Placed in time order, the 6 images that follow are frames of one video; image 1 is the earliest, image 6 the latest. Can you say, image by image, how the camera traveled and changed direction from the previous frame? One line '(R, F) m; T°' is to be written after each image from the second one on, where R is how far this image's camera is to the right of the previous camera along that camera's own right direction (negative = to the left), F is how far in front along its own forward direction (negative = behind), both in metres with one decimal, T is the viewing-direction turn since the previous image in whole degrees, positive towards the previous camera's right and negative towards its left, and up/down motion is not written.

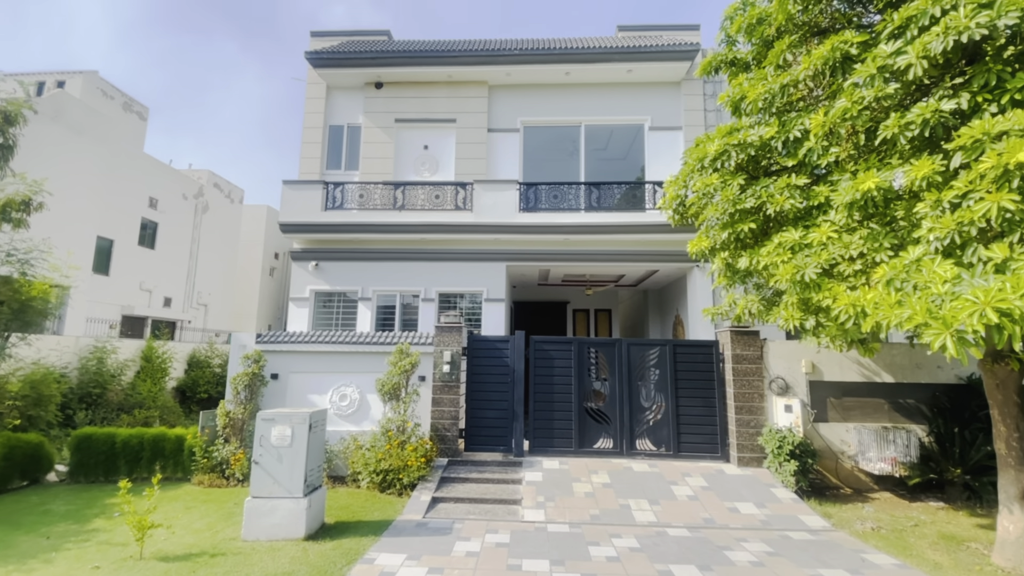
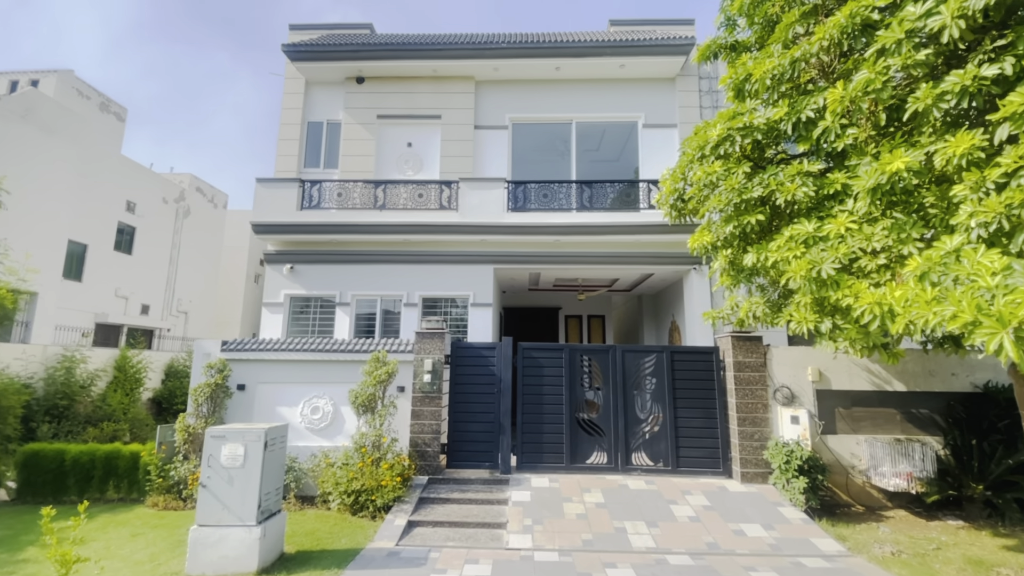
(+0.1, +0.4) m; +1°
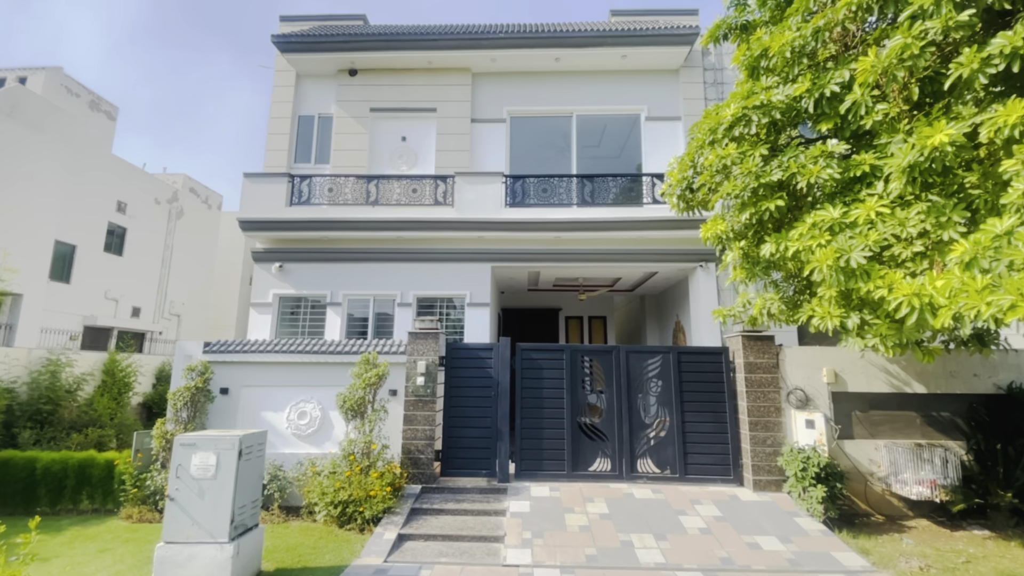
(0.0, +0.3) m; 0°
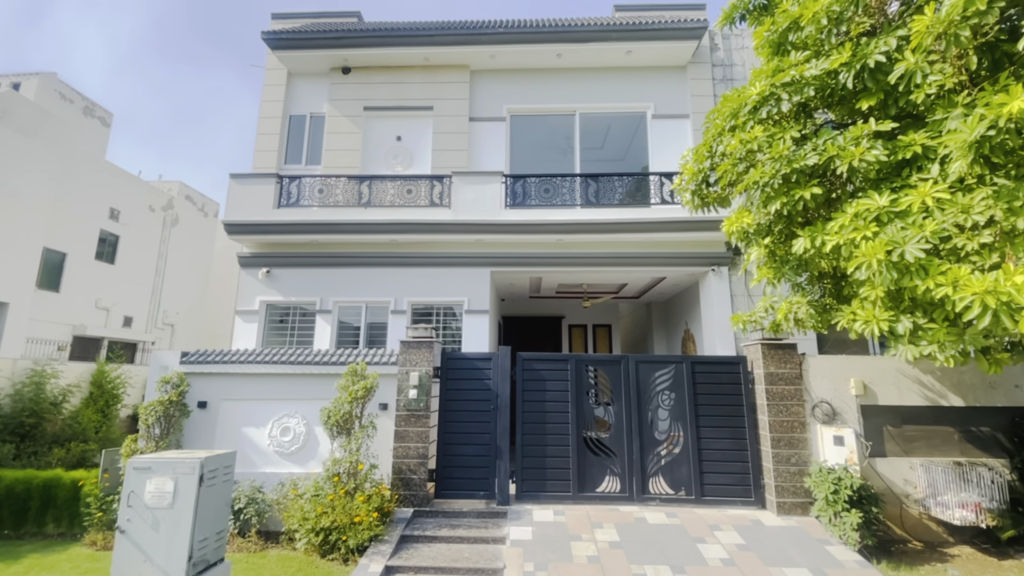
(0.0, +0.4) m; 0°
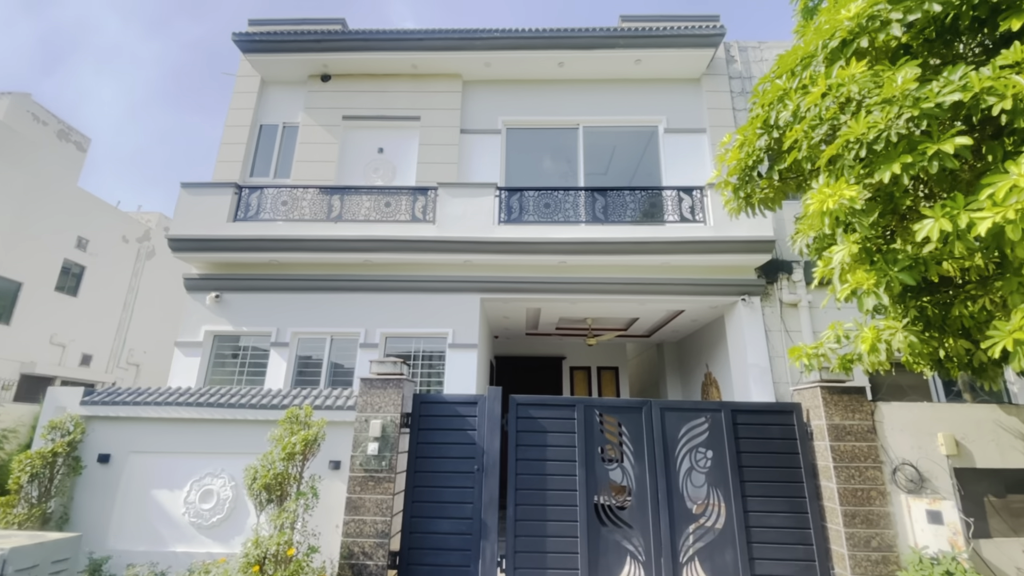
(0.0, +1.1) m; 0°
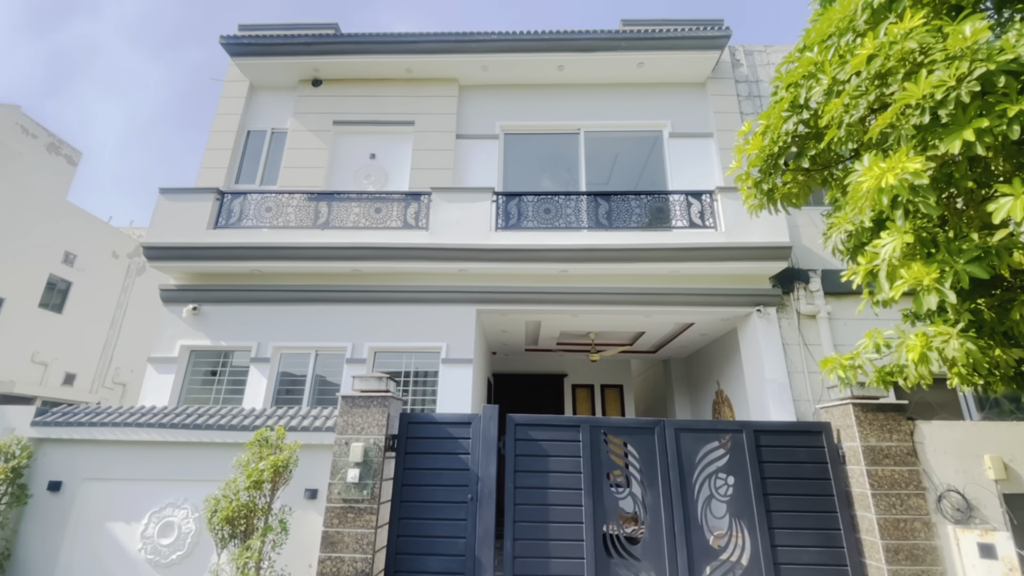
(0.0, +0.4) m; 0°
